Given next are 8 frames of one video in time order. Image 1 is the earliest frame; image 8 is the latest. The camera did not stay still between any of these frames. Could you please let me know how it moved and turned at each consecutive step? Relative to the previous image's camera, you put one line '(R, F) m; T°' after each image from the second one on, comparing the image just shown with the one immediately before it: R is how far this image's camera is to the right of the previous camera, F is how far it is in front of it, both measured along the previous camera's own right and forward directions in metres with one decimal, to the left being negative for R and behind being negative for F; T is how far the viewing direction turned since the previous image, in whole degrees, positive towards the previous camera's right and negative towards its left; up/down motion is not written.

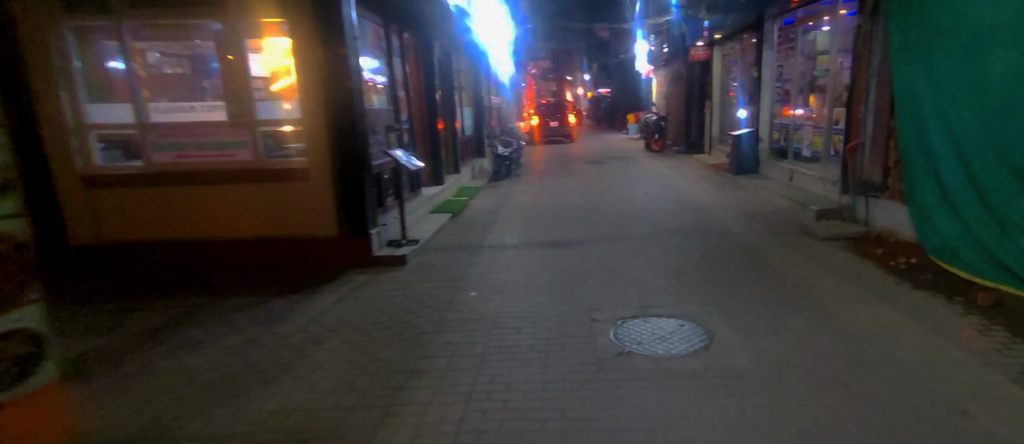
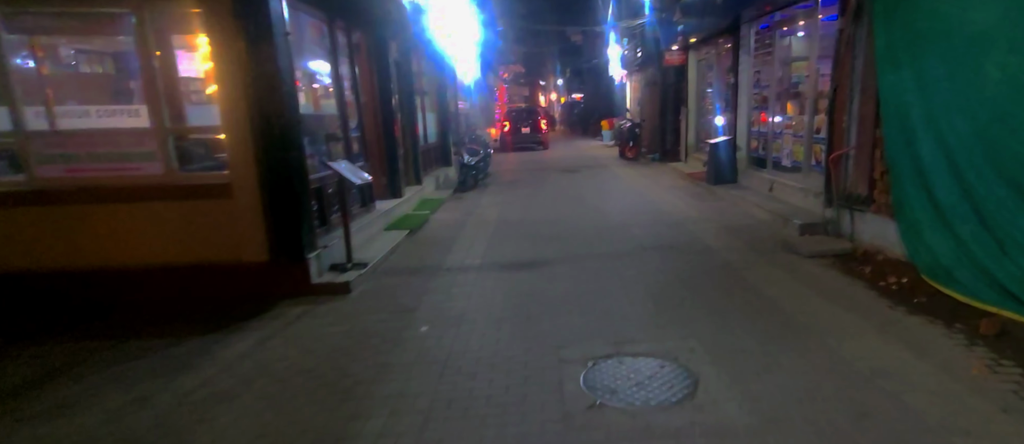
(+0.2, +0.7) m; +2°
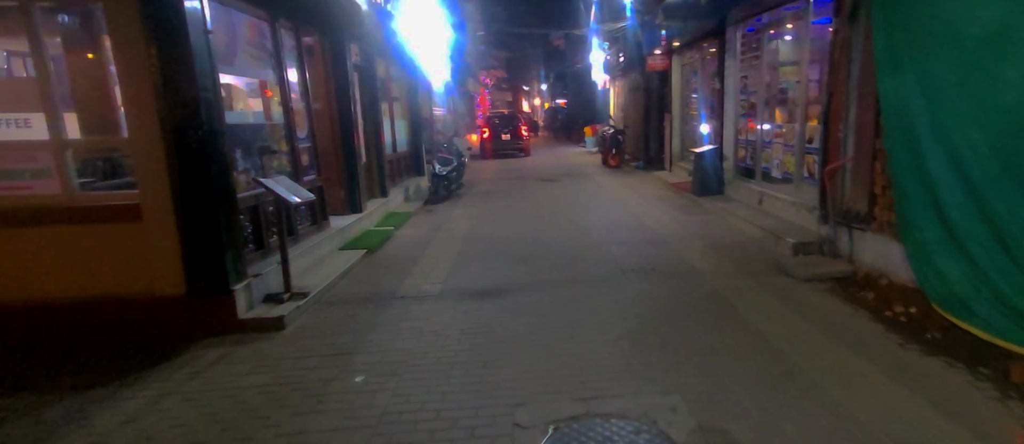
(+0.2, +0.8) m; +1°
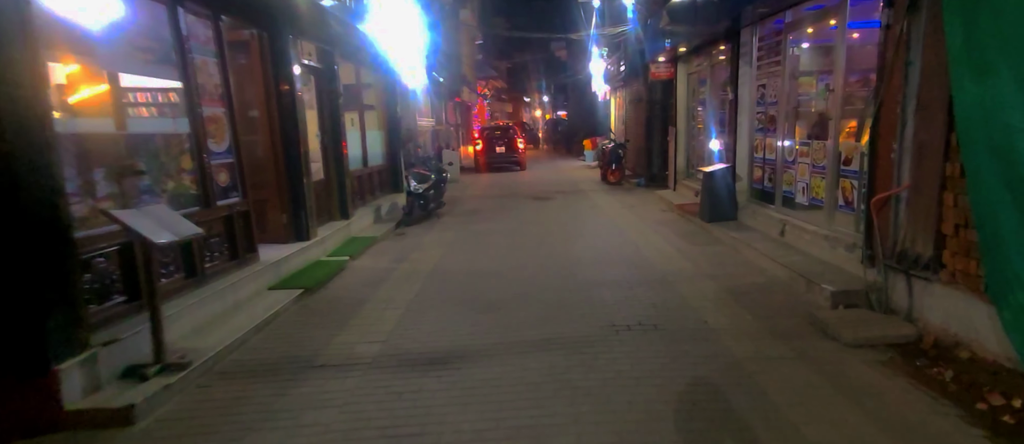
(+0.3, +1.5) m; 0°
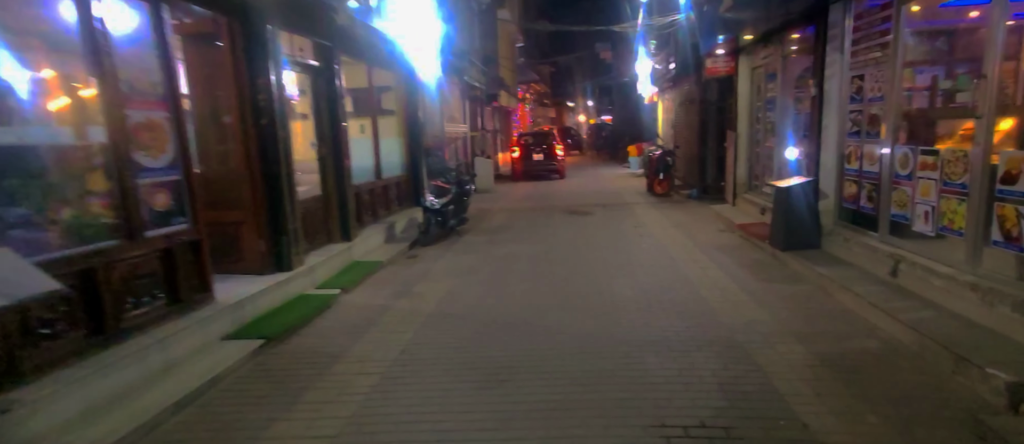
(+0.2, +1.5) m; -4°
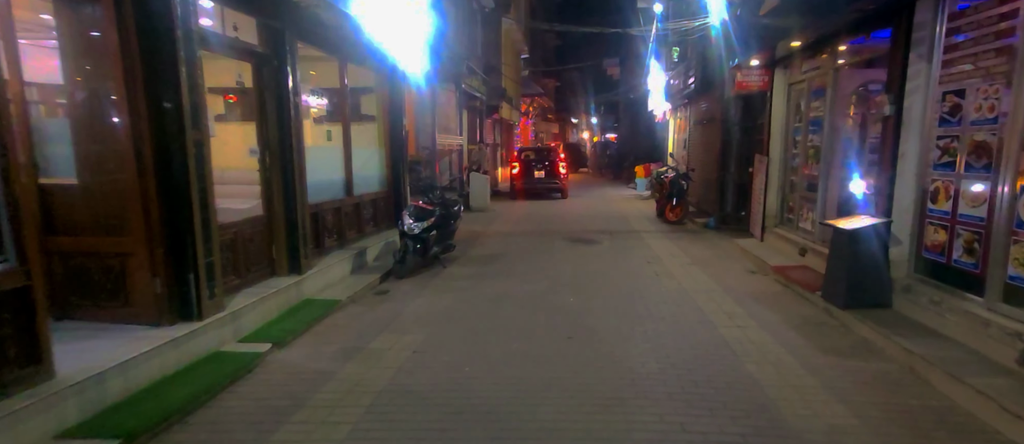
(+0.1, +1.6) m; 0°
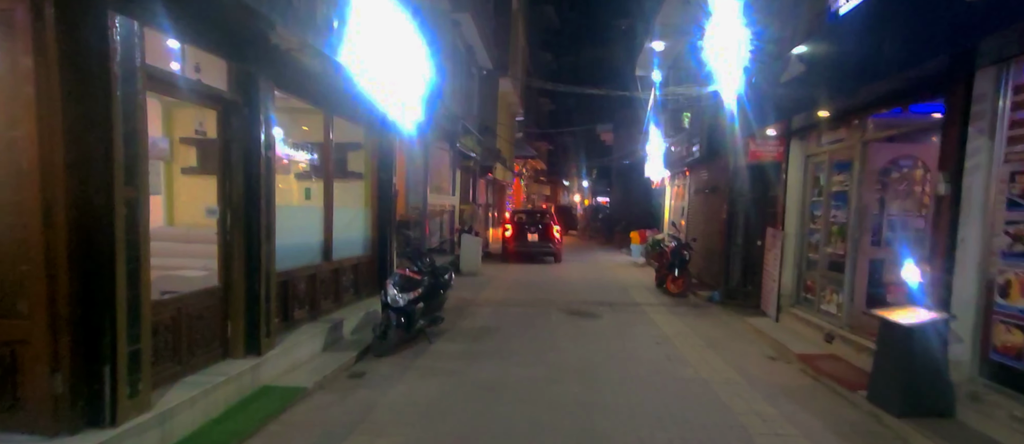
(-0.1, +0.9) m; +1°
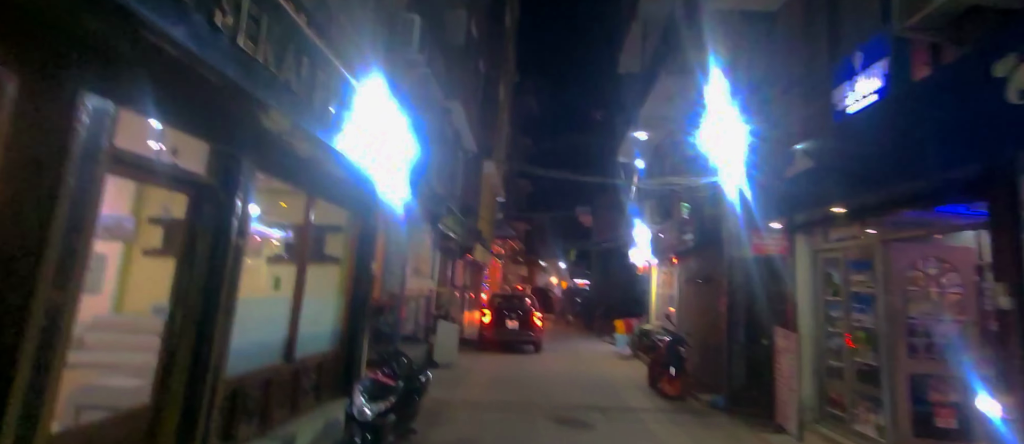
(-0.2, +0.9) m; +2°
